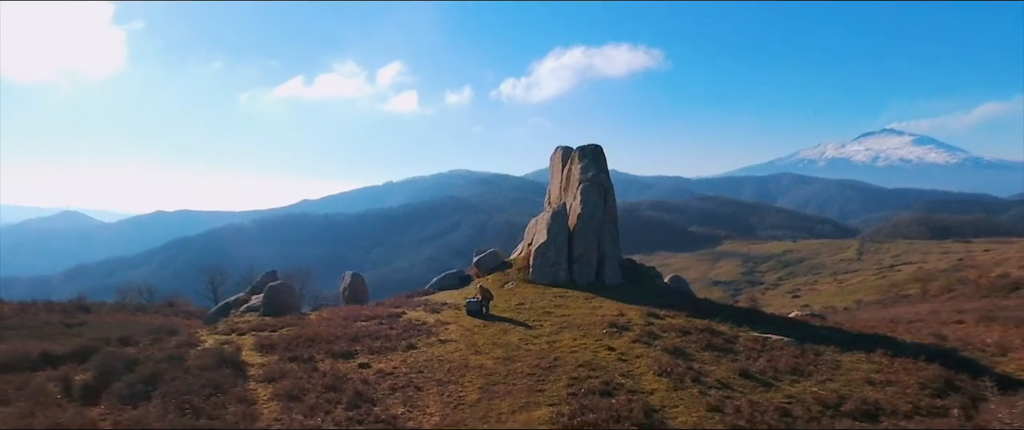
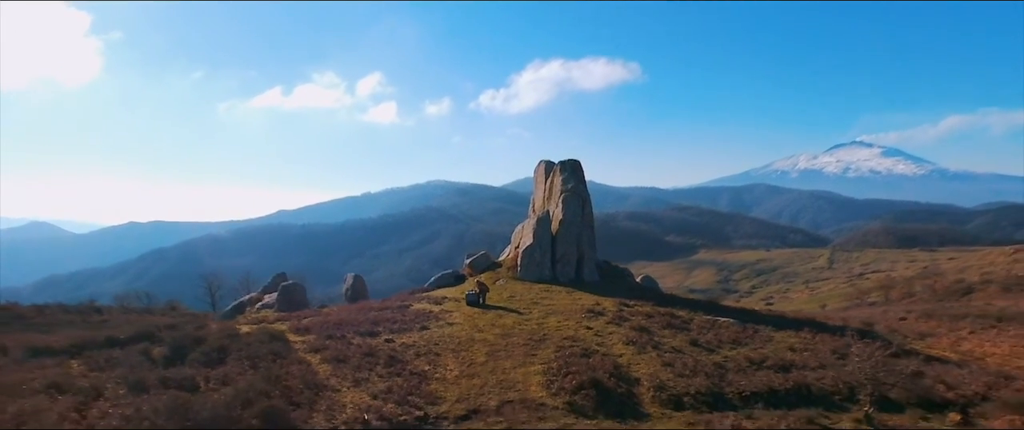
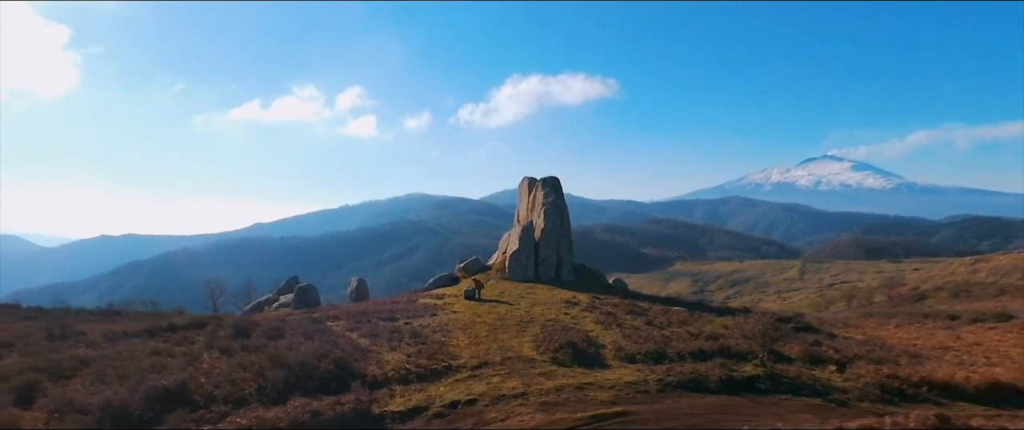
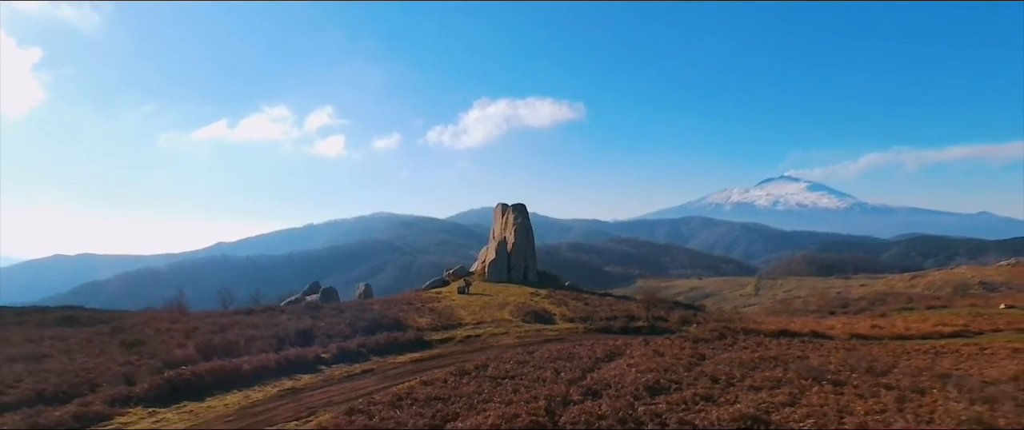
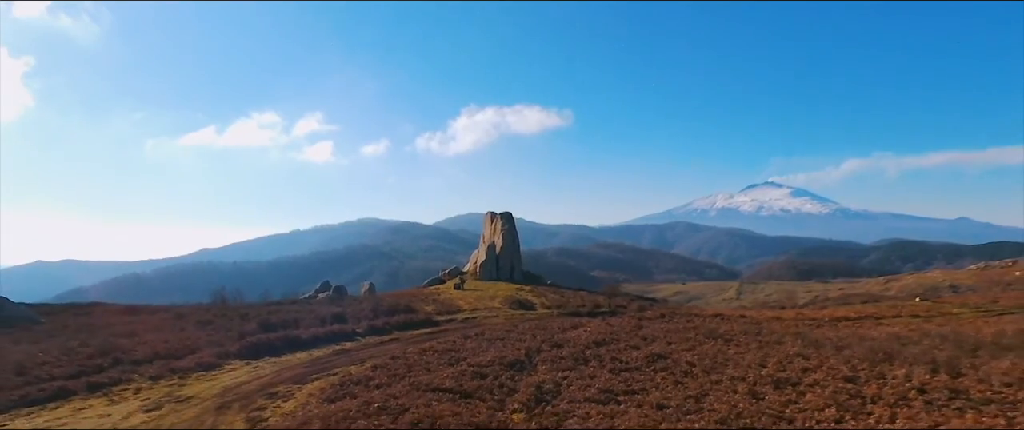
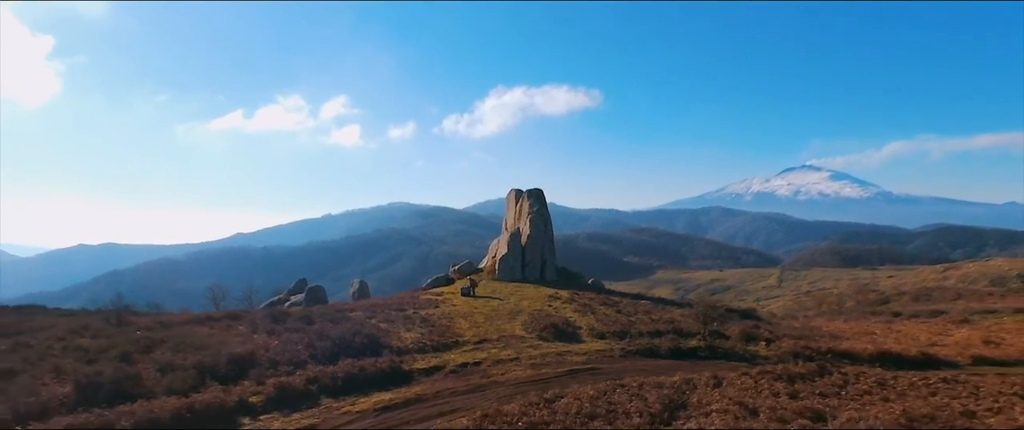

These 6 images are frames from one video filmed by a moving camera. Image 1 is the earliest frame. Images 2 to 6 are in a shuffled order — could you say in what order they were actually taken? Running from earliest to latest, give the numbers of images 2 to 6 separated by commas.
2, 3, 6, 4, 5
